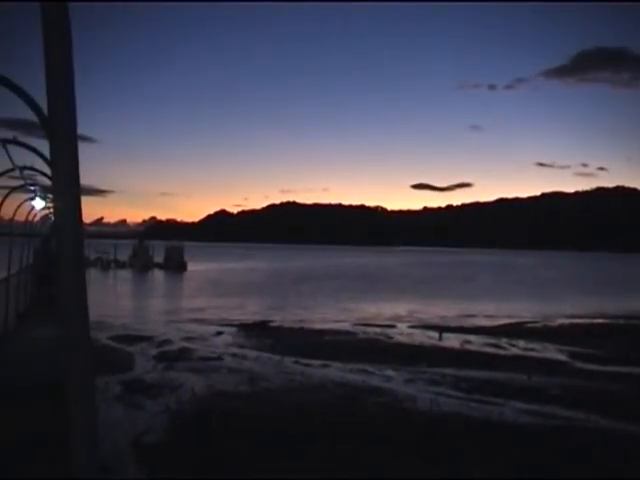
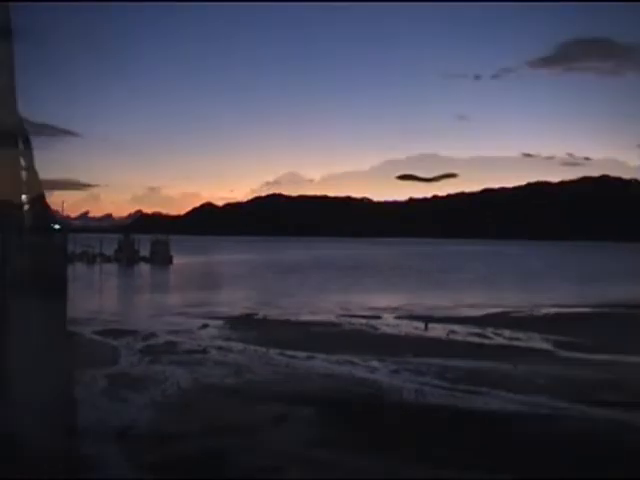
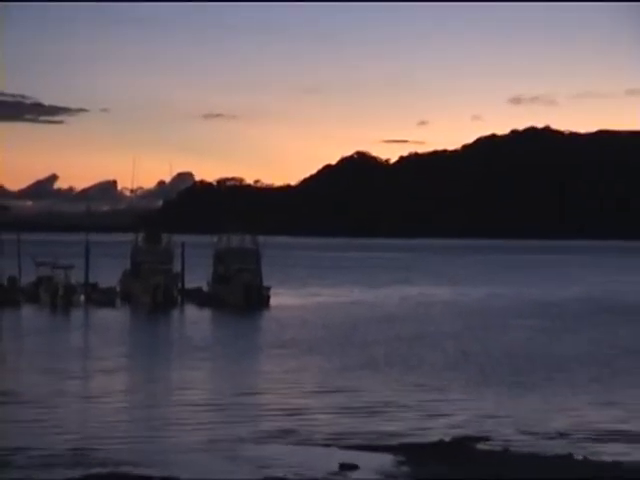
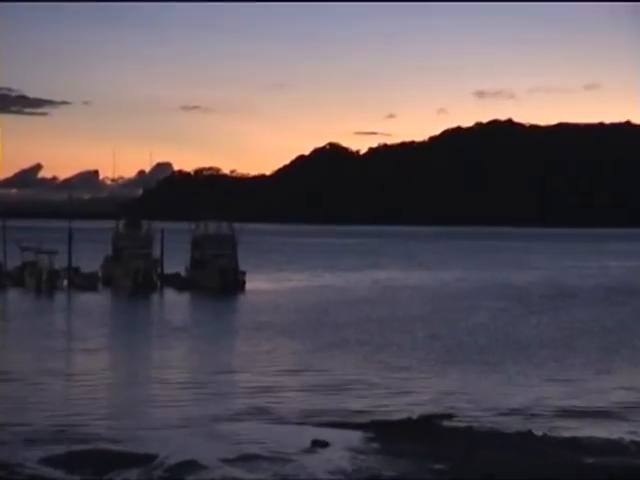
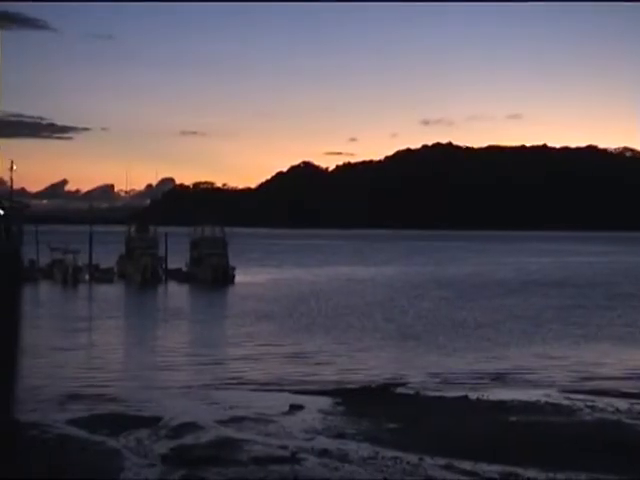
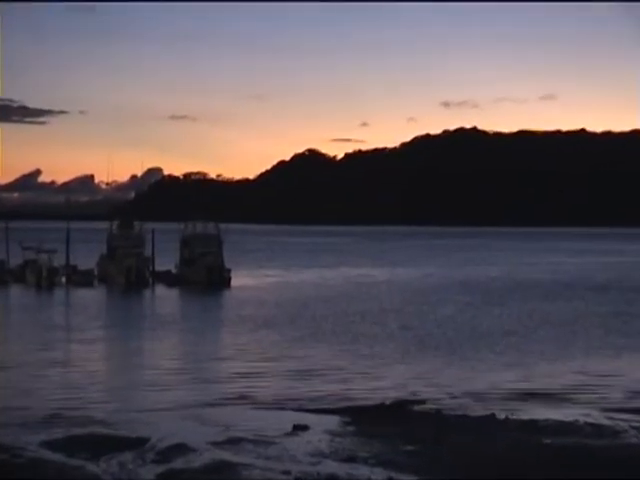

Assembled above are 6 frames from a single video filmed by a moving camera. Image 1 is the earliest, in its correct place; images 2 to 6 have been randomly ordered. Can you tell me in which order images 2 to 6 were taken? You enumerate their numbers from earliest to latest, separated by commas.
2, 5, 6, 4, 3
